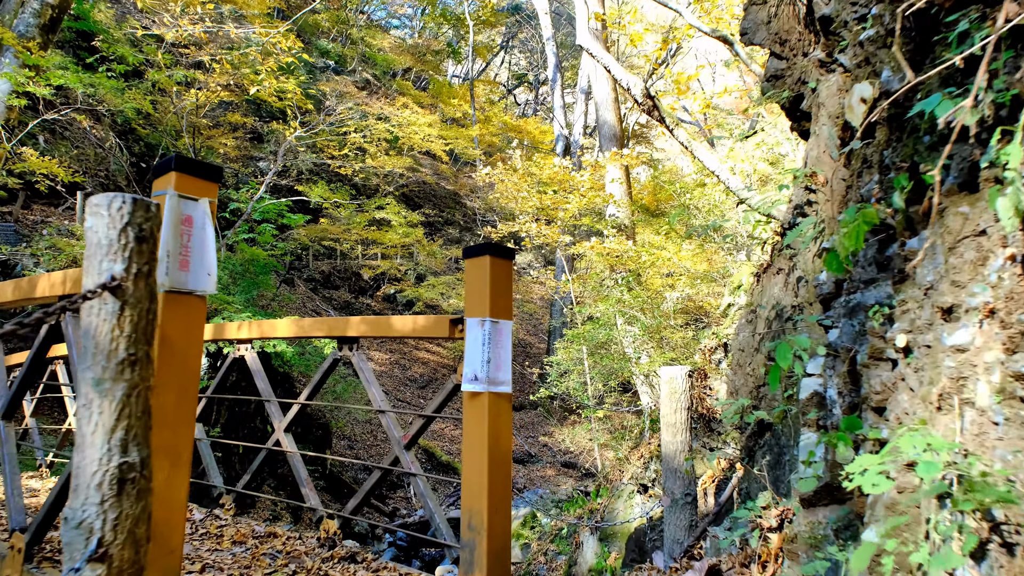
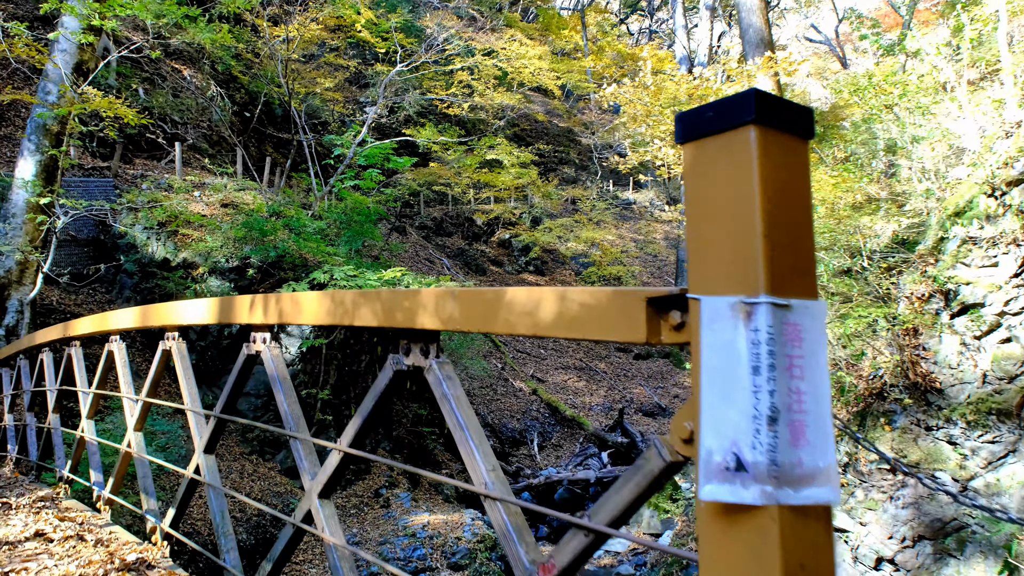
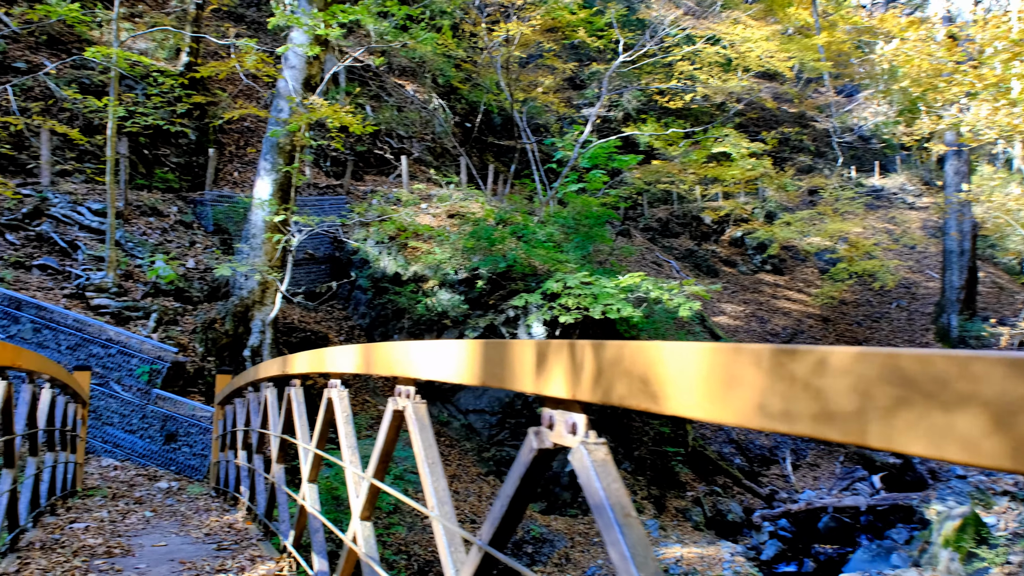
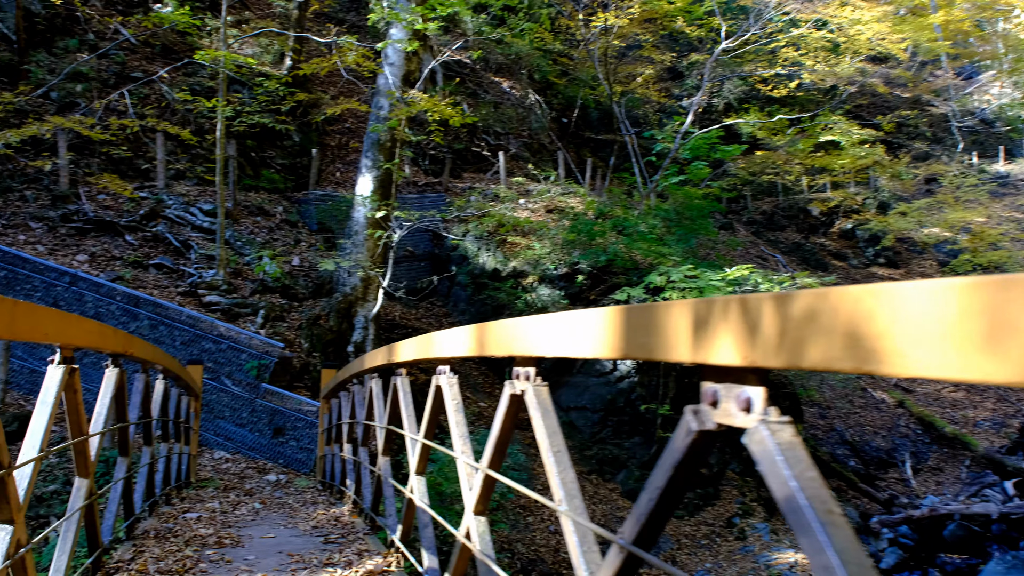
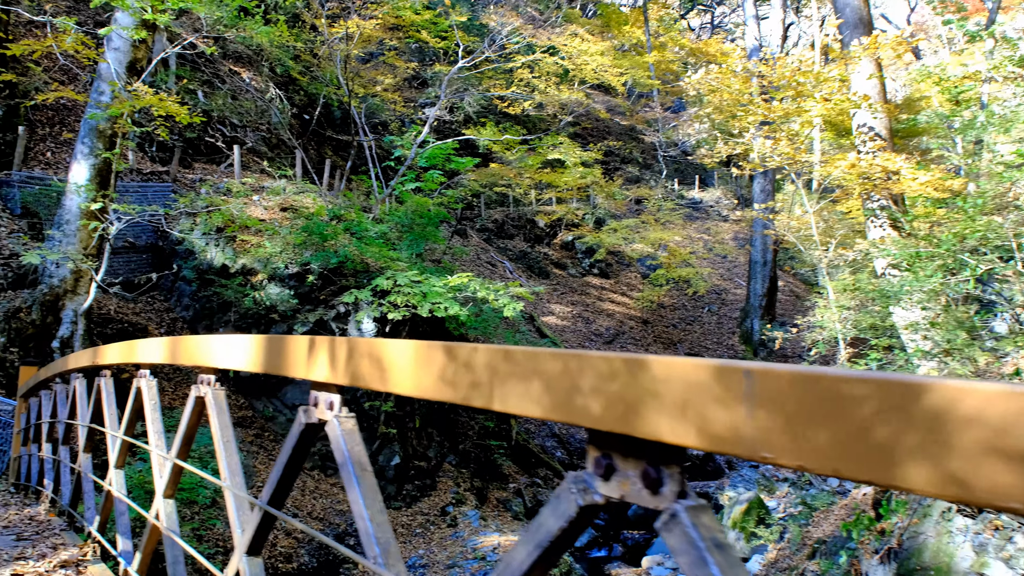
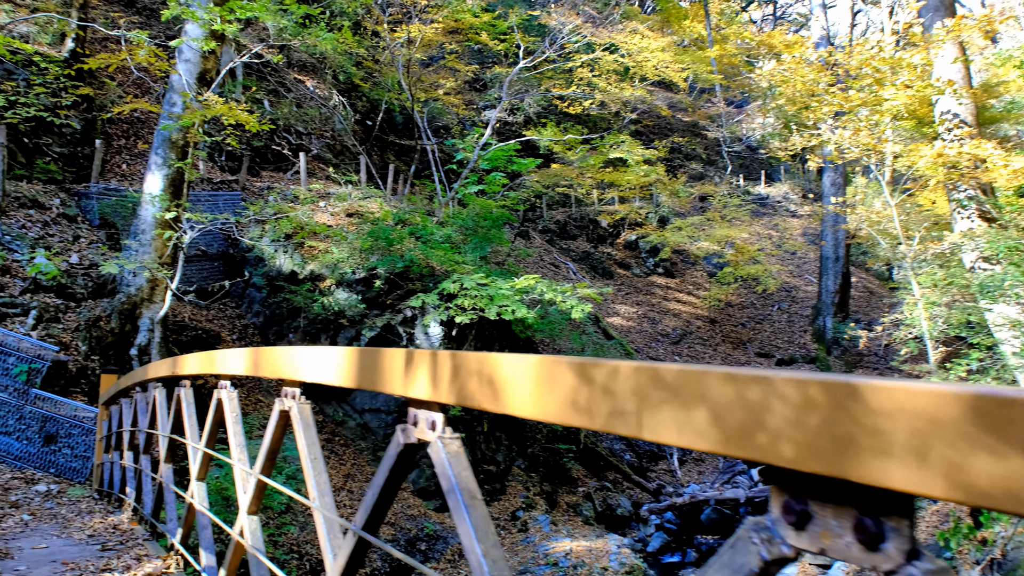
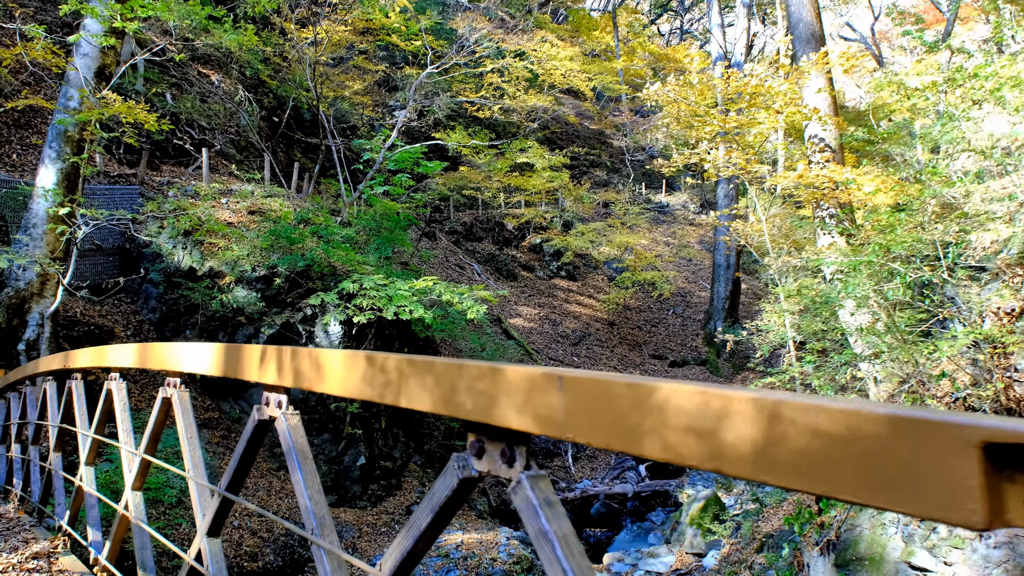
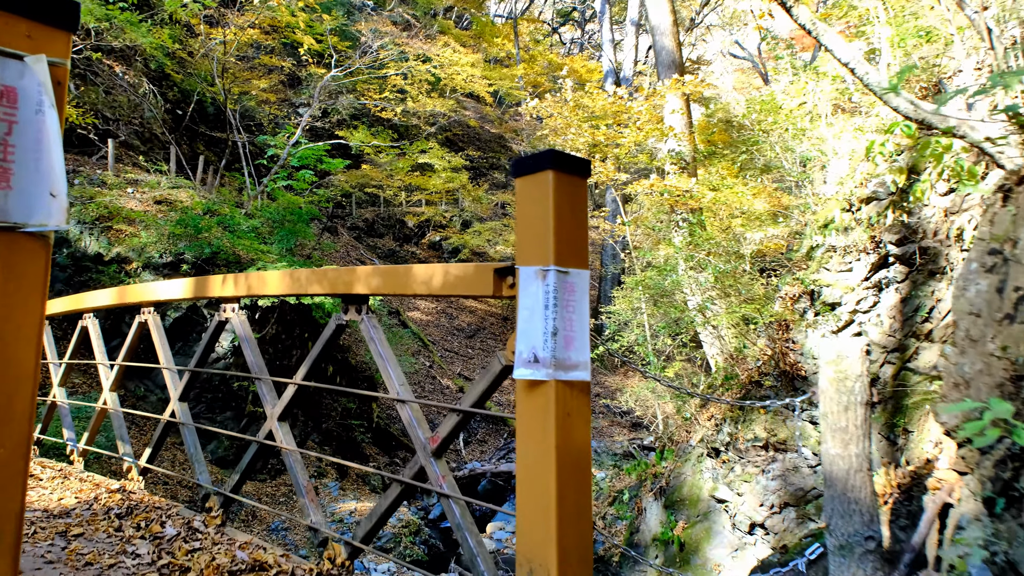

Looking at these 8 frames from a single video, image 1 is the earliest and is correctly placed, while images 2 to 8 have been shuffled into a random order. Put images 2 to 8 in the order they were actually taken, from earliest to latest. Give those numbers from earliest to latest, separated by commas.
8, 2, 7, 5, 6, 3, 4
